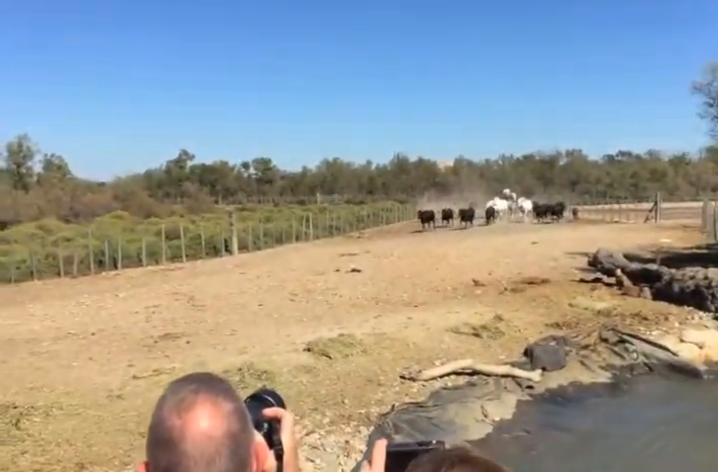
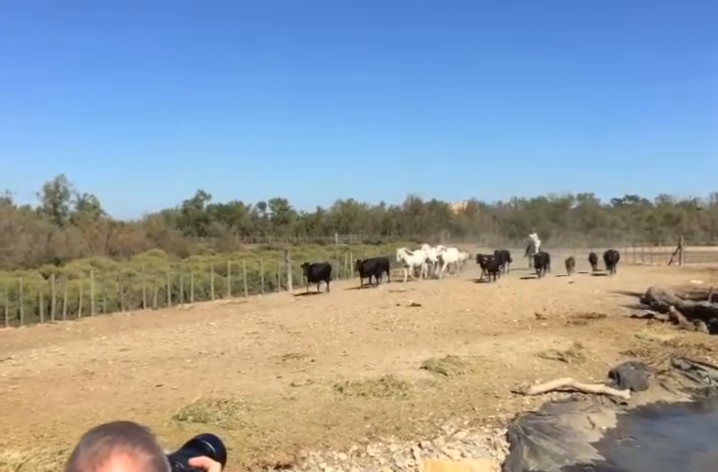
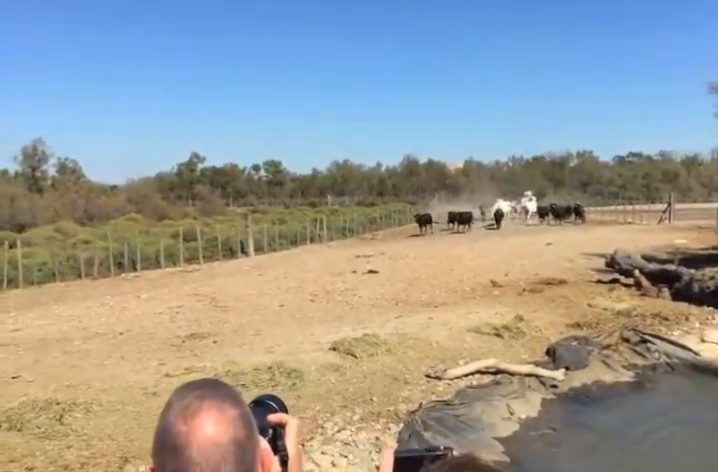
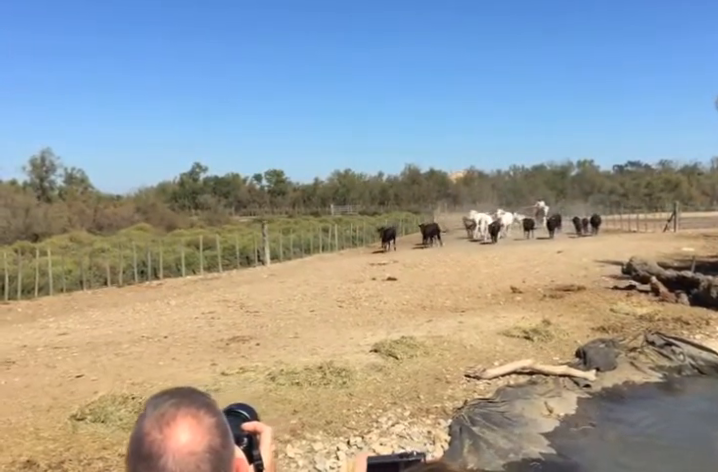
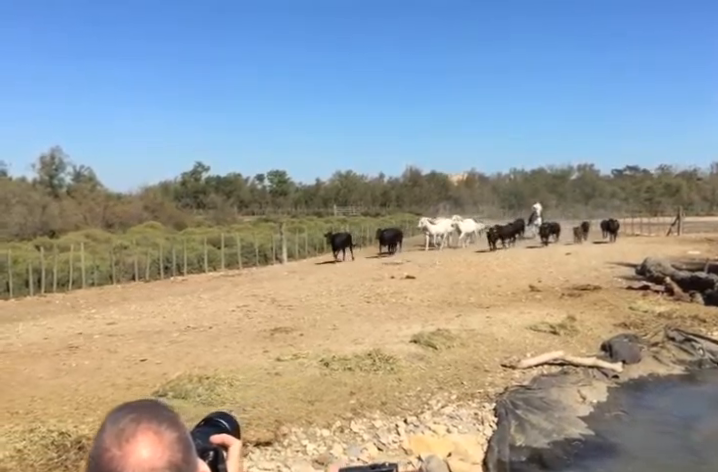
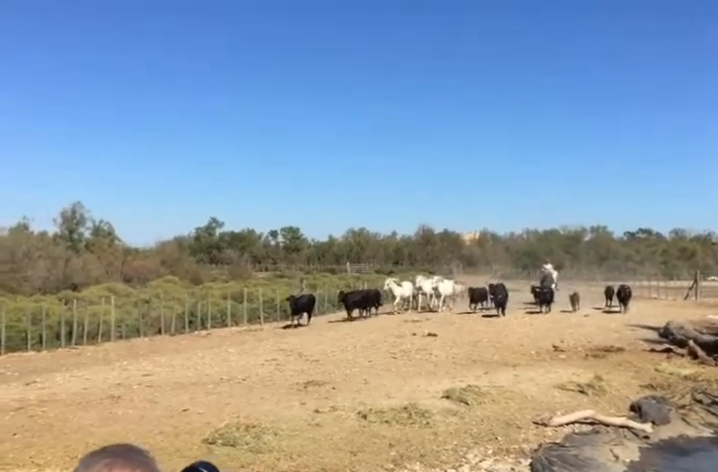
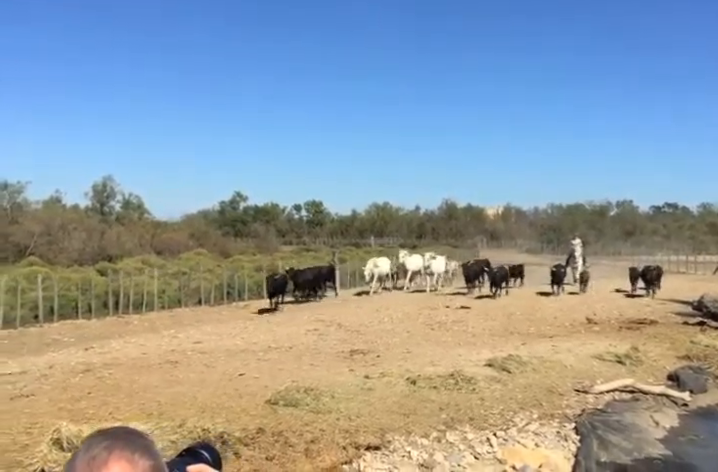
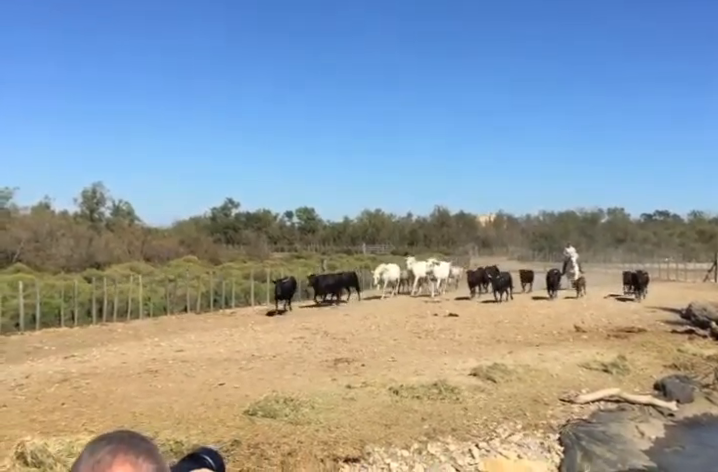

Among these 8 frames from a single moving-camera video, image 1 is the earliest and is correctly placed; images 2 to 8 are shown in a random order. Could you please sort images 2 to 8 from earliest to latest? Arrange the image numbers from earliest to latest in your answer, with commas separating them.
3, 4, 5, 2, 6, 8, 7
